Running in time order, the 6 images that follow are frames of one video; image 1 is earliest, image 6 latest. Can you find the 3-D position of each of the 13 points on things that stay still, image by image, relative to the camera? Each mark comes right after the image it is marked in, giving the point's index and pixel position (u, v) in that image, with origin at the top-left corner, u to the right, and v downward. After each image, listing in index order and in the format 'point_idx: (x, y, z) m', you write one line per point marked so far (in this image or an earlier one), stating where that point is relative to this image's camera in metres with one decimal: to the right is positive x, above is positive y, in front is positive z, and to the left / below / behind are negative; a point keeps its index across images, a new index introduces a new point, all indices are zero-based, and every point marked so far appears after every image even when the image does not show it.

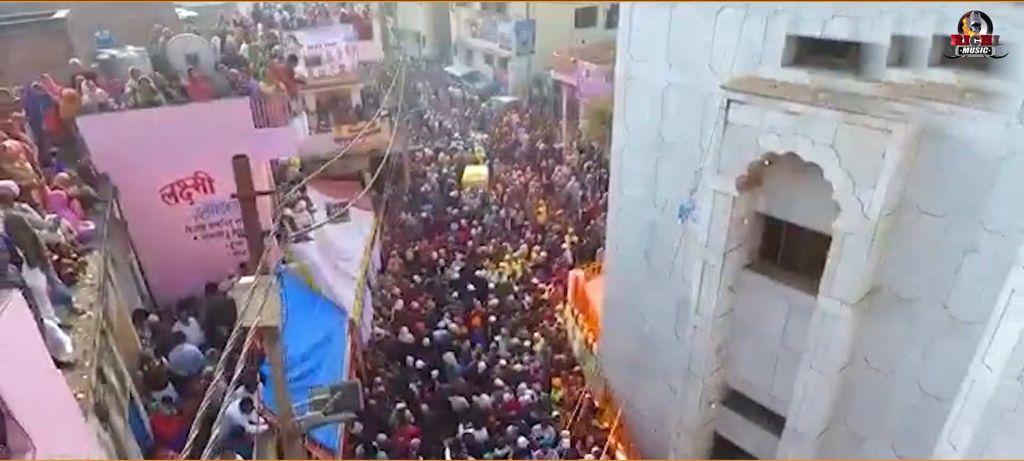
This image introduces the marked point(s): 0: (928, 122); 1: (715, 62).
0: (+2.6, +0.7, +5.3) m
1: (+1.6, +1.3, +6.7) m
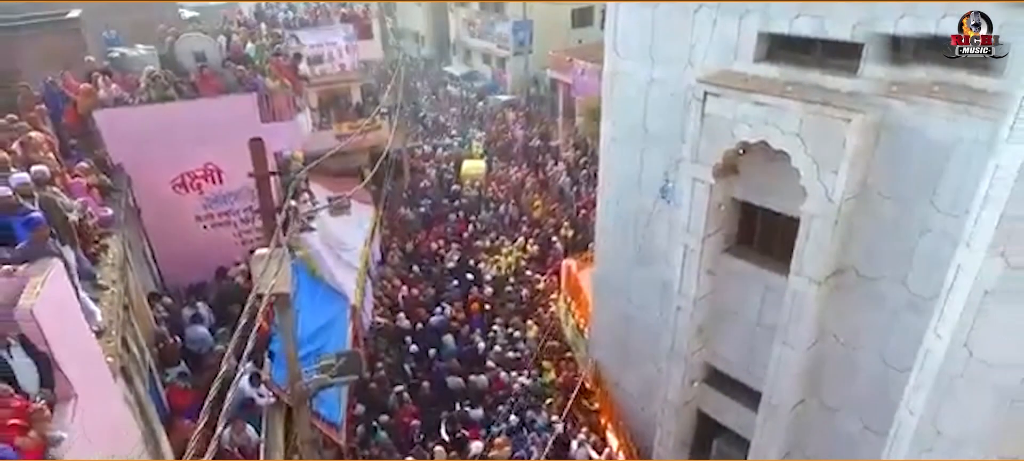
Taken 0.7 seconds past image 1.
0: (+2.6, +0.8, +5.8) m
1: (+1.5, +1.4, +7.1) m
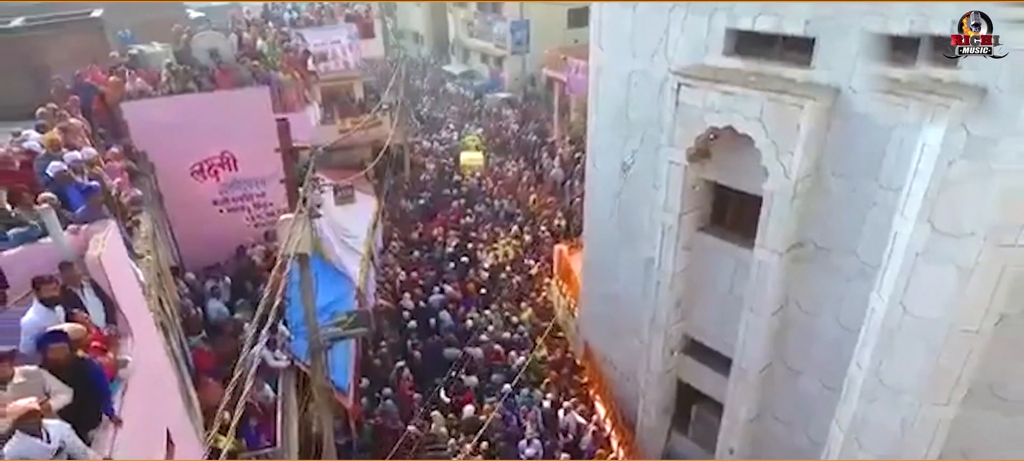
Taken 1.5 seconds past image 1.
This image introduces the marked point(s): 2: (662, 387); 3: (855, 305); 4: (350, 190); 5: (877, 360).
0: (+2.5, +1.0, +6.5) m
1: (+1.5, +1.6, +7.9) m
2: (+1.7, -1.8, +9.7) m
3: (+2.9, -0.6, +7.2) m
4: (-2.6, +0.6, +13.6) m
5: (+2.8, -1.0, +6.5) m
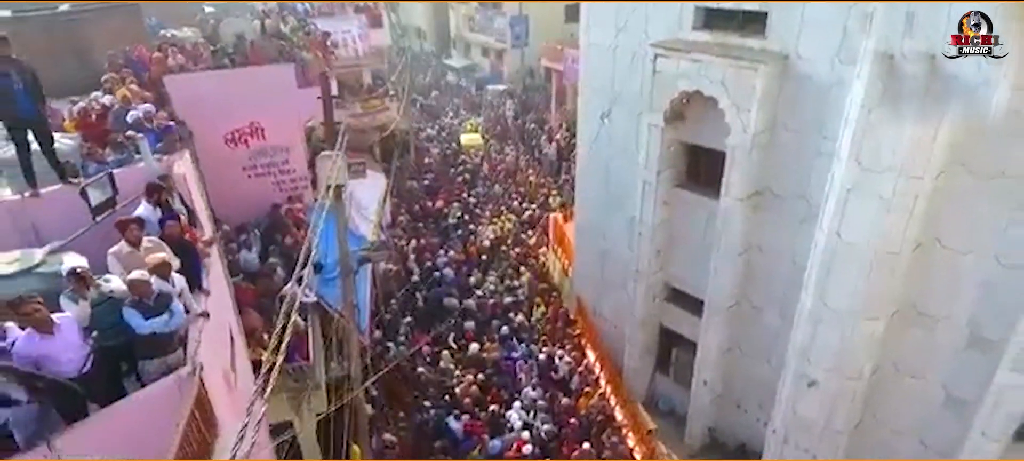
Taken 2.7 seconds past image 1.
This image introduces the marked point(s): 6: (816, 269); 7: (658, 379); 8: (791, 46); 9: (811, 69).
0: (+2.5, +1.5, +7.7) m
1: (+1.5, +2.1, +9.0) m
2: (+1.7, -1.3, +10.8) m
3: (+2.9, -0.1, +8.3) m
4: (-2.6, +1.1, +14.8) m
5: (+2.8, -0.5, +7.7) m
6: (+2.8, -0.4, +7.7) m
7: (+1.9, -2.0, +11.3) m
8: (+2.5, +1.7, +7.6) m
9: (+2.6, +1.4, +7.5) m
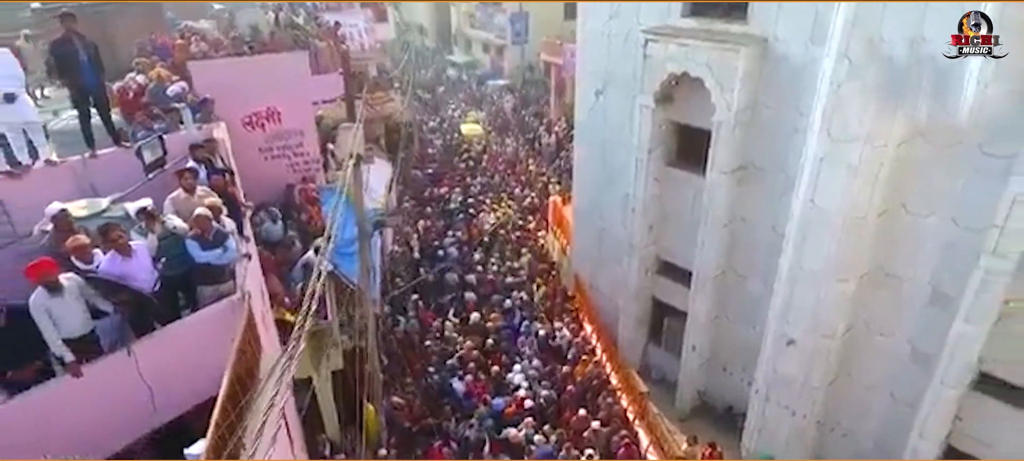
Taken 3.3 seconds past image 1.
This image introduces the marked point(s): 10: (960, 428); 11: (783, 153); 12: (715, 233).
0: (+2.5, +1.8, +8.4) m
1: (+1.5, +2.5, +9.7) m
2: (+1.7, -1.0, +11.5) m
3: (+2.9, +0.2, +9.0) m
4: (-2.6, +1.4, +15.5) m
5: (+2.8, -0.2, +8.4) m
6: (+2.8, 0.0, +8.4) m
7: (+1.9, -1.7, +12.0) m
8: (+2.5, +2.0, +8.3) m
9: (+2.7, +1.7, +8.2) m
10: (+4.2, -1.8, +7.9) m
11: (+2.8, +0.8, +8.7) m
12: (+2.3, 0.0, +9.7) m
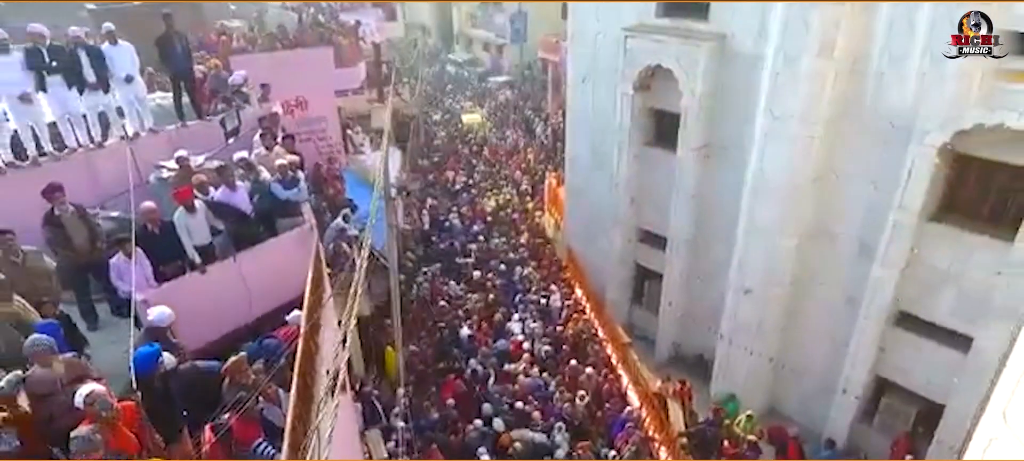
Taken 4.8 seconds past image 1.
0: (+2.5, +2.2, +10.0) m
1: (+1.5, +2.9, +11.4) m
2: (+1.7, -0.6, +13.2) m
3: (+2.9, +0.6, +10.6) m
4: (-2.6, +1.9, +17.1) m
5: (+2.8, +0.2, +10.0) m
6: (+2.8, +0.4, +10.1) m
7: (+1.9, -1.3, +13.6) m
8: (+2.5, +2.4, +10.0) m
9: (+2.7, +2.1, +9.8) m
10: (+4.2, -1.4, +9.6) m
11: (+2.8, +1.2, +10.3) m
12: (+2.3, +0.4, +11.3) m
